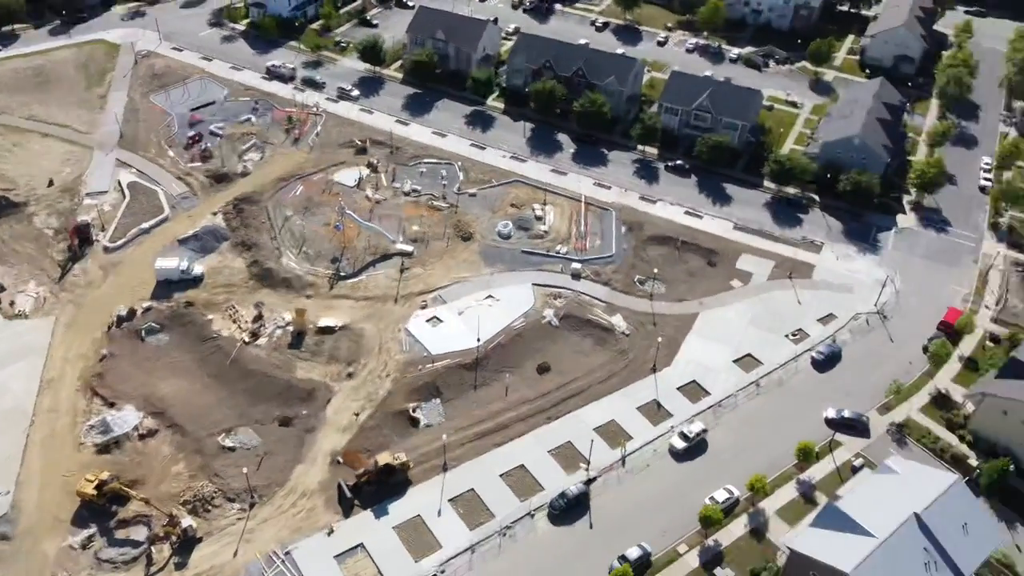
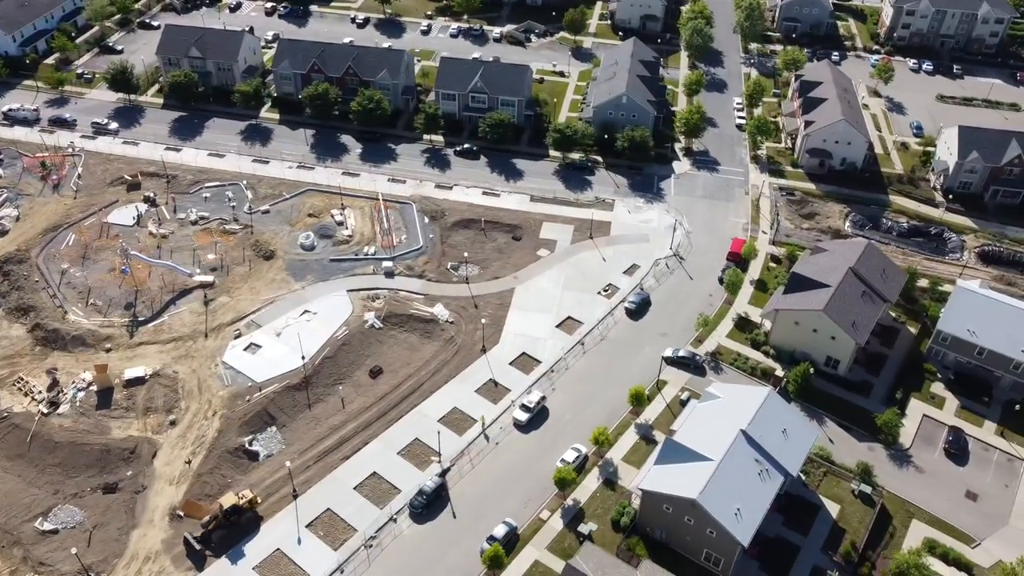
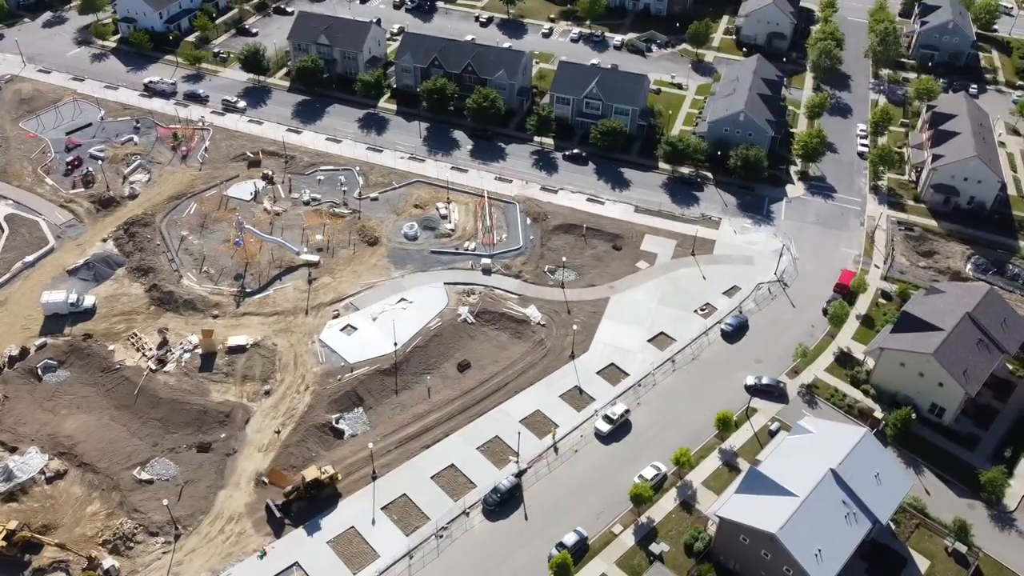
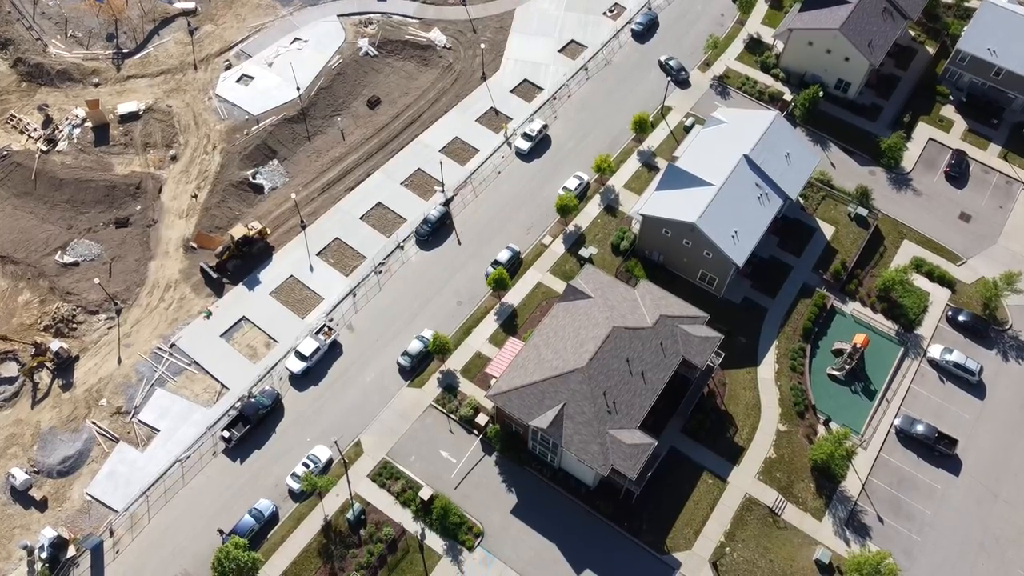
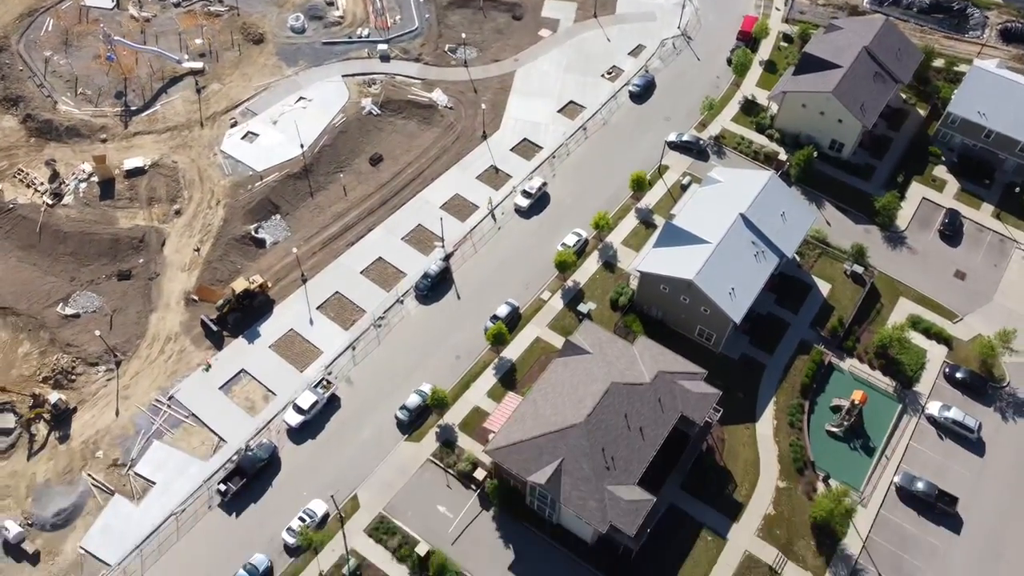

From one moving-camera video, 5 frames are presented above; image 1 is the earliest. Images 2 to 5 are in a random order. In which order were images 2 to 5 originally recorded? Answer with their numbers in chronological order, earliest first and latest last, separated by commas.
3, 2, 5, 4
